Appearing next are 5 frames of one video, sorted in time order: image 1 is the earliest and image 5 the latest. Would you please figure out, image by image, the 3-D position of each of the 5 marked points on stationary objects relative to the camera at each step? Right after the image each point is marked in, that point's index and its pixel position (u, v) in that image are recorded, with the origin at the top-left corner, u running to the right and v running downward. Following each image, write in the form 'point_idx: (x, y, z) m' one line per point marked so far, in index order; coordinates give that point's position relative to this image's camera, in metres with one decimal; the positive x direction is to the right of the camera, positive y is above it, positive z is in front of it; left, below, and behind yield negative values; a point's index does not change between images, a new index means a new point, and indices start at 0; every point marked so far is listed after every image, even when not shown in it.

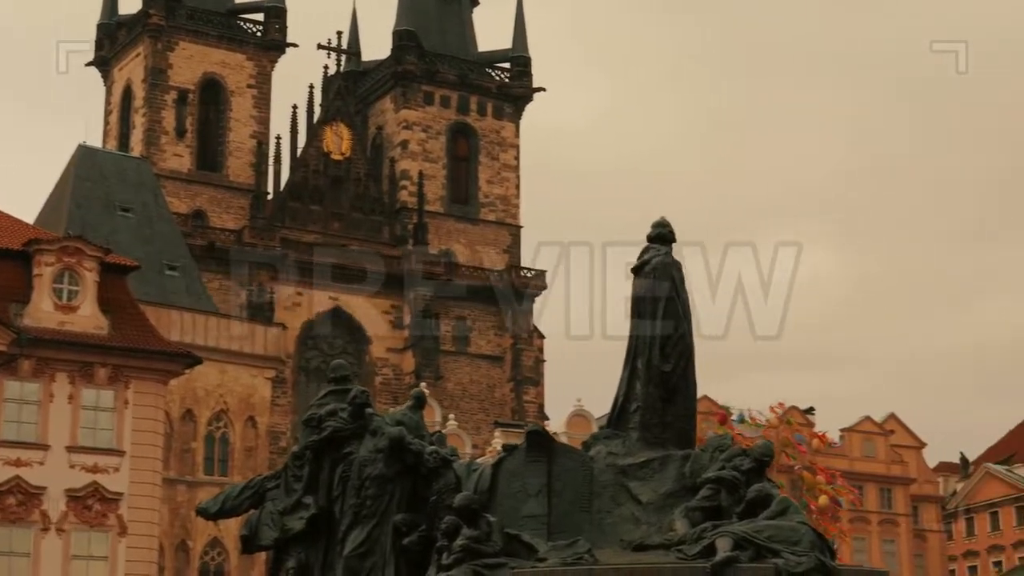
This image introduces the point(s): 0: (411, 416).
0: (-0.9, -1.1, +16.8) m
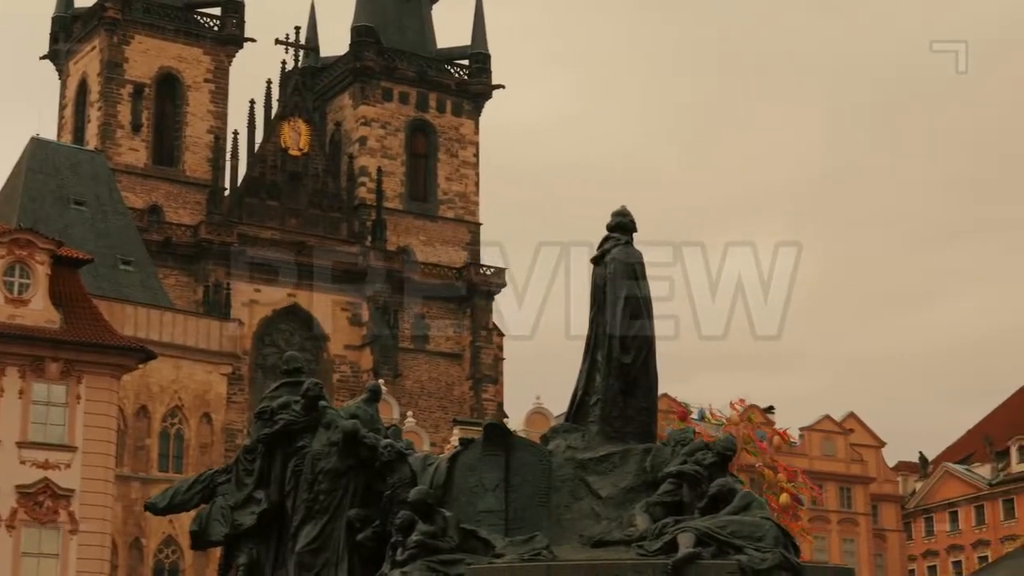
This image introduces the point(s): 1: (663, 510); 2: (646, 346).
0: (-1.3, -1.1, +16.5) m
1: (+1.1, -1.6, +13.6) m
2: (+1.1, -0.5, +14.9) m
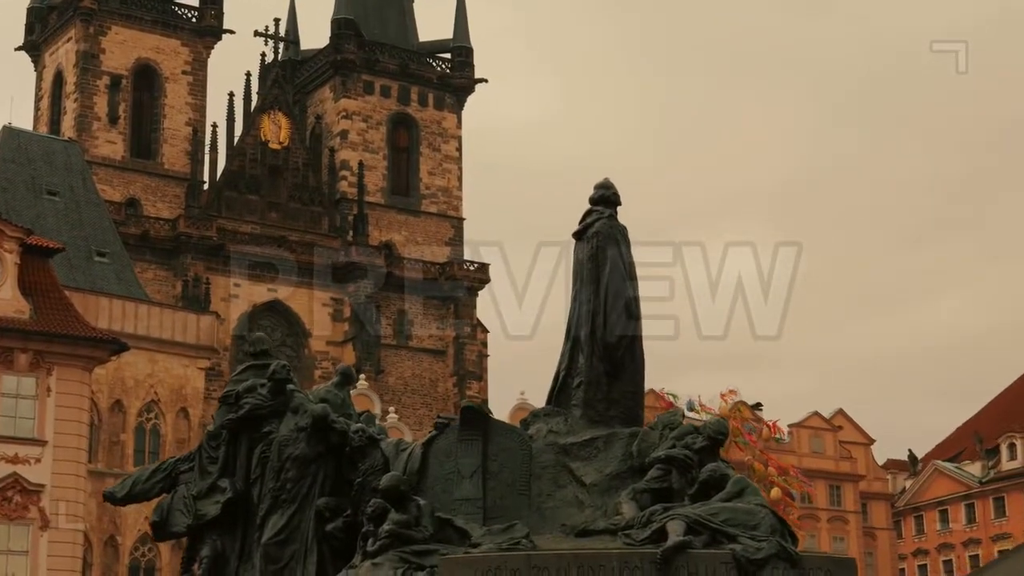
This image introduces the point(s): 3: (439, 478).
0: (-1.5, -0.9, +15.6) m
1: (+0.9, -1.4, +12.8) m
2: (+0.9, -0.3, +14.0) m
3: (-0.5, -1.4, +13.7) m
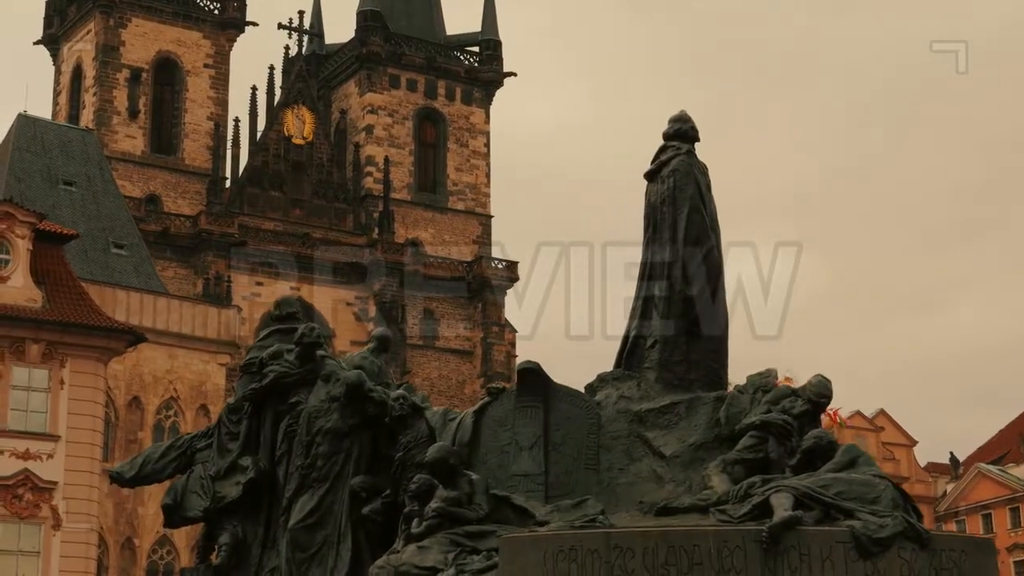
0: (-1.0, -0.5, +13.8) m
1: (+1.3, -1.1, +11.0) m
2: (+1.3, +0.1, +12.2) m
3: (-0.1, -1.0, +11.9) m
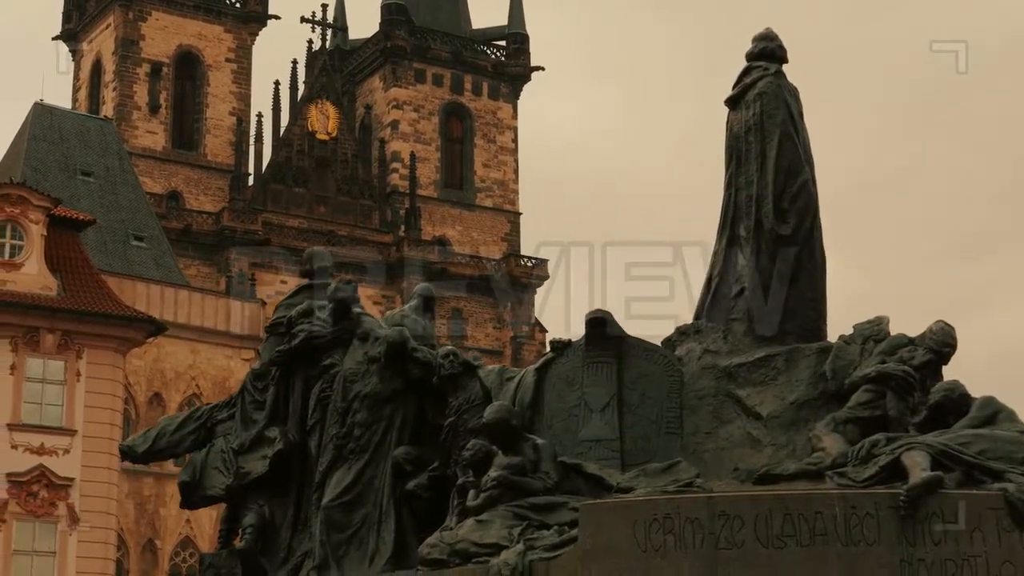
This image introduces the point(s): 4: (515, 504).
0: (-0.6, -0.2, +12.2) m
1: (+1.7, -0.7, +9.3) m
2: (+1.7, +0.4, +10.6) m
3: (+0.3, -0.7, +10.3) m
4: (0.0, -1.1, +9.5) m
